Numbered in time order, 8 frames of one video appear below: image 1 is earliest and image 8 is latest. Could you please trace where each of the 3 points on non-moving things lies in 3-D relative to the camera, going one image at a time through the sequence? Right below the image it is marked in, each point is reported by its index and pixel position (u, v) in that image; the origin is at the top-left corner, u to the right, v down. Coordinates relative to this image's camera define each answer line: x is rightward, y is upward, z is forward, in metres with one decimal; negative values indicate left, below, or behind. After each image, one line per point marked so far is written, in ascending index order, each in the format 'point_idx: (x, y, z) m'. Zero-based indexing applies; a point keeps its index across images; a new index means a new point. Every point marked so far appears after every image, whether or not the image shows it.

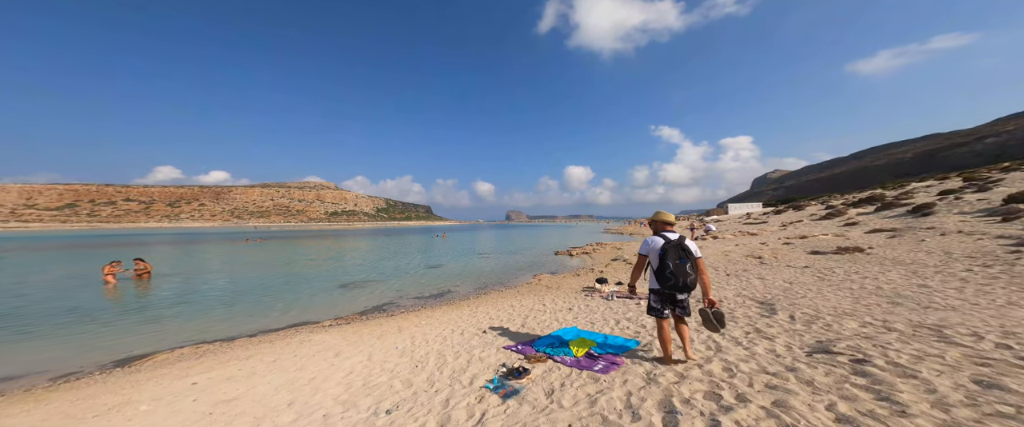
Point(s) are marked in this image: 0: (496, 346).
0: (-0.4, -2.7, +6.1) m
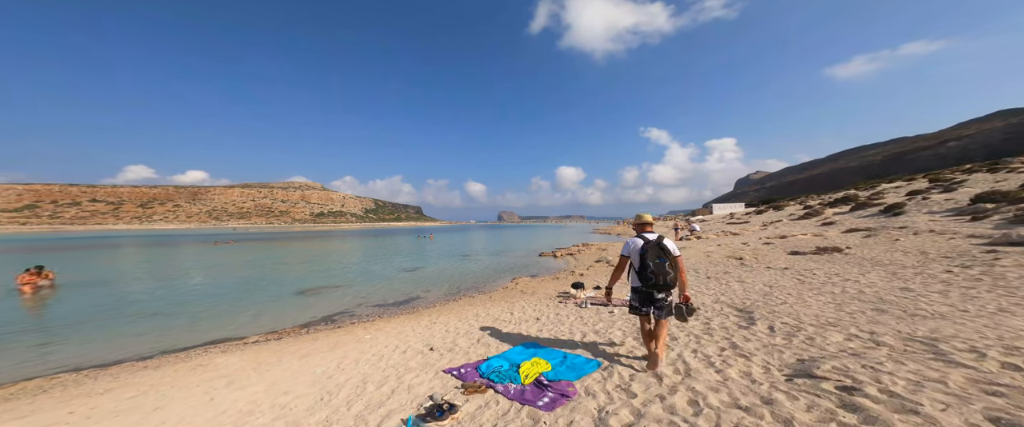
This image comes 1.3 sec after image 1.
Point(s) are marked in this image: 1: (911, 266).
0: (-1.4, -2.7, +5.2) m
1: (+15.1, -2.0, +11.1) m
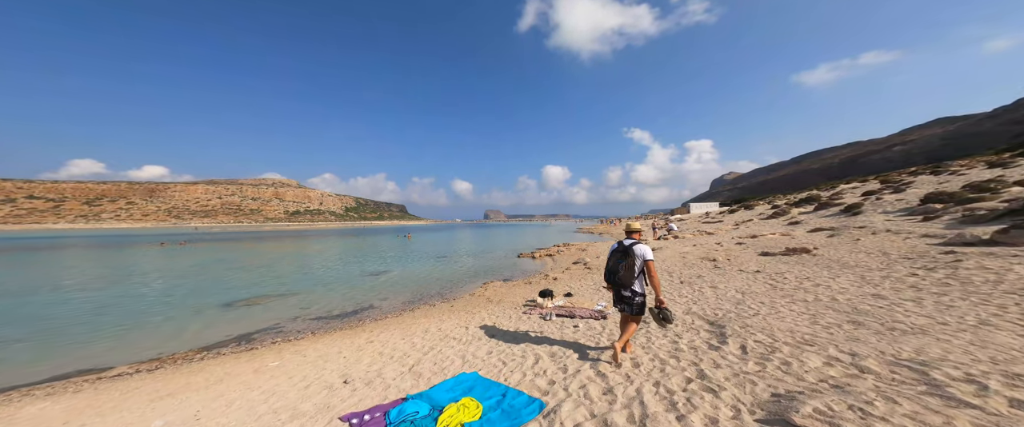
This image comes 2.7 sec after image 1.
0: (-2.5, -2.8, +4.1) m
1: (+13.6, -2.1, +11.0) m
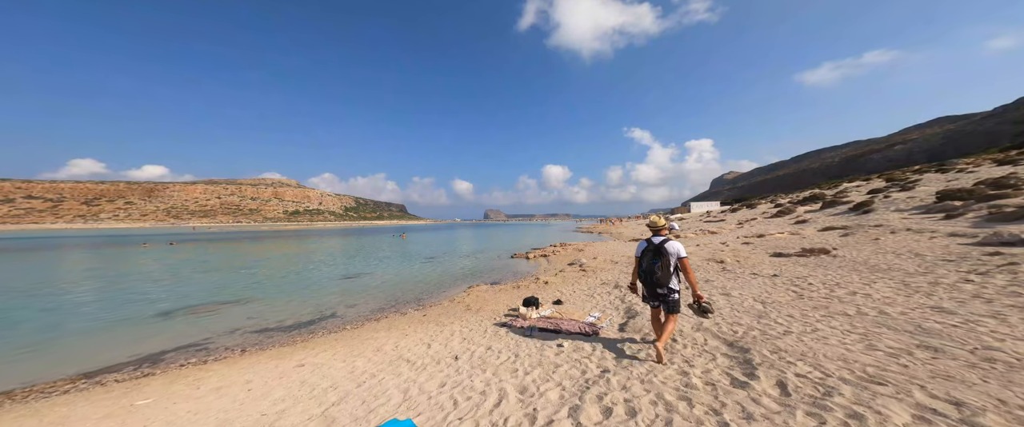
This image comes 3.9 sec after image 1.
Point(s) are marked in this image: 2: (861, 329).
0: (-3.2, -2.7, +2.5) m
1: (+12.9, -1.9, +9.4) m
2: (+6.5, -2.1, +5.5) m
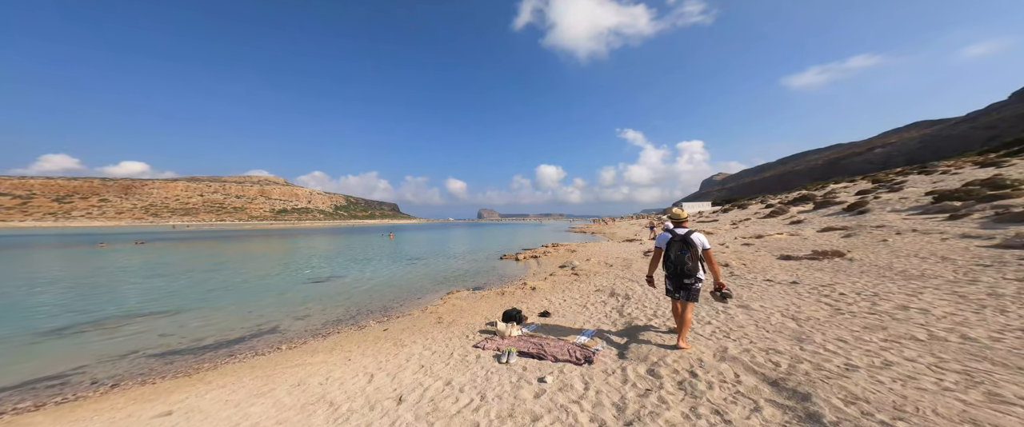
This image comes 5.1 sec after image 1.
0: (-3.6, -2.5, +0.7) m
1: (+12.2, -1.8, +8.1) m
2: (+6.0, -2.0, +4.0) m
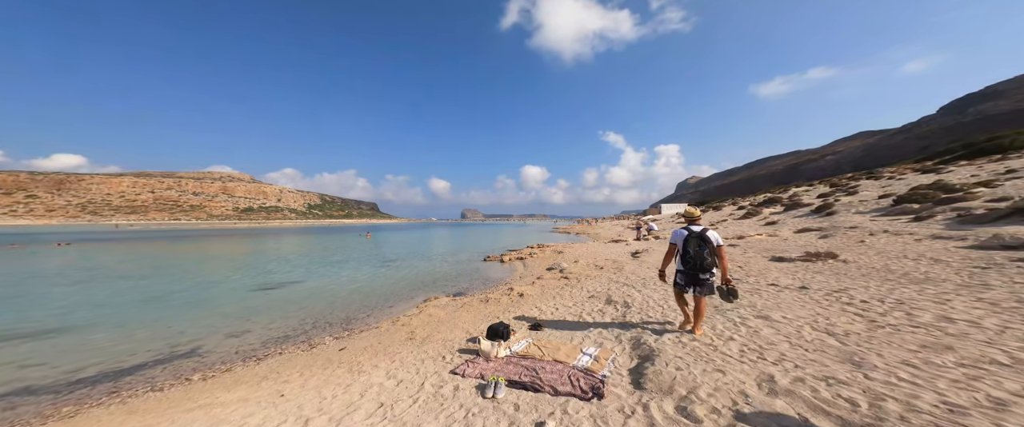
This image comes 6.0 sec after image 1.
0: (-3.4, -2.4, -0.9) m
1: (+11.9, -1.8, +7.6) m
2: (+6.0, -2.0, +3.1) m
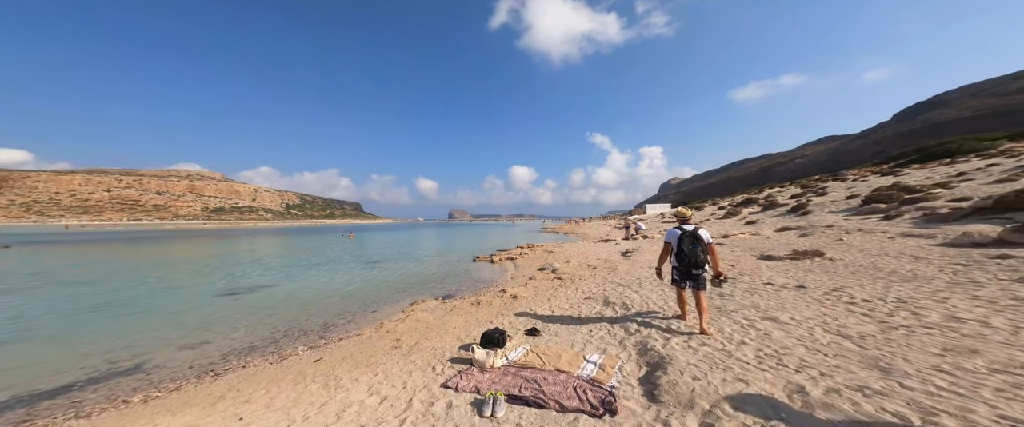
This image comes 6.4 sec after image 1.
0: (-3.0, -2.4, -1.6) m
1: (+11.8, -1.8, +7.7) m
2: (+6.1, -1.9, +2.9) m
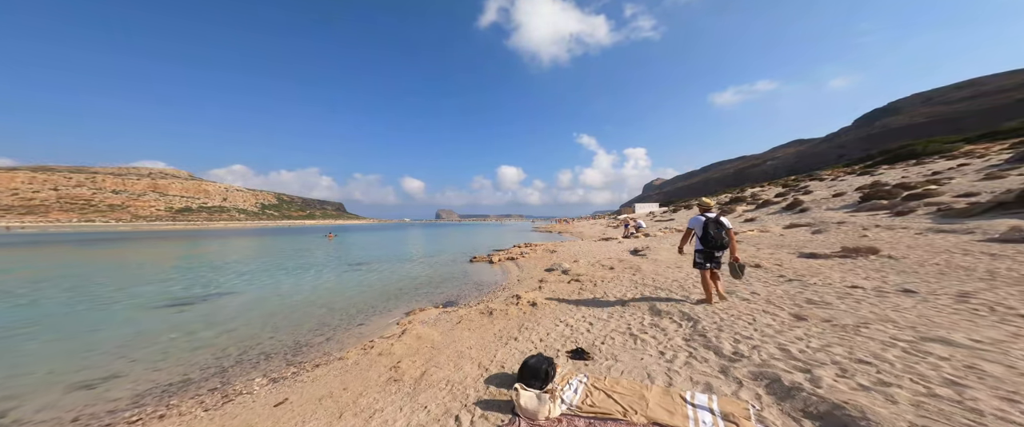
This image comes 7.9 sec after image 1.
0: (-1.6, -2.0, -3.8) m
1: (+12.7, -1.4, +6.3) m
2: (+7.3, -1.6, +1.1) m
